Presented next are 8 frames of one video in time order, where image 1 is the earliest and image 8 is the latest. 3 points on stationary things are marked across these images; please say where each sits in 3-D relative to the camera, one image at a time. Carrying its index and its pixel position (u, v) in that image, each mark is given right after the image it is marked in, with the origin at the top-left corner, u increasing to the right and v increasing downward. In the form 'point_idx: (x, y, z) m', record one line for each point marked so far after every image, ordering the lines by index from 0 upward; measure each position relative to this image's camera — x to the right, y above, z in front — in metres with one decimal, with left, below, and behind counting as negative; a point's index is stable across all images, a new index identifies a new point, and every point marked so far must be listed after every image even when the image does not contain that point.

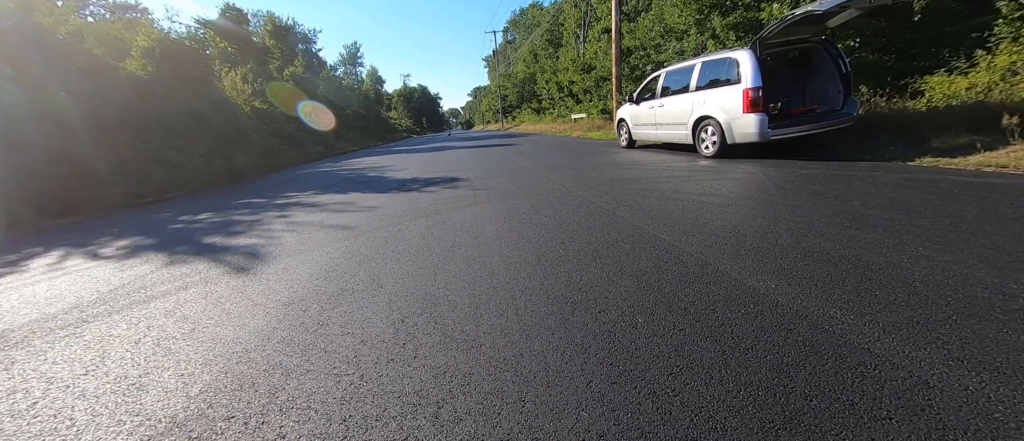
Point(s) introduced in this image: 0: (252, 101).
0: (-12.1, +5.6, +16.7) m
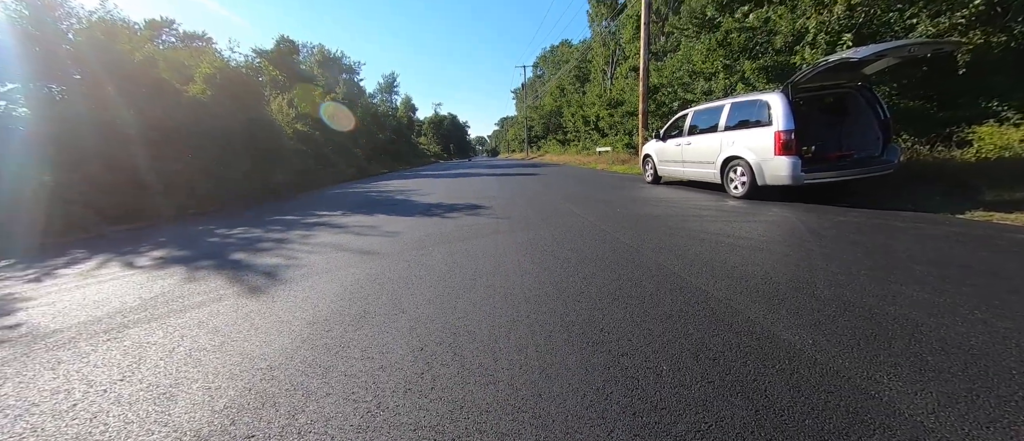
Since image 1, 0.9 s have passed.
0: (-10.8, +4.9, +17.8) m
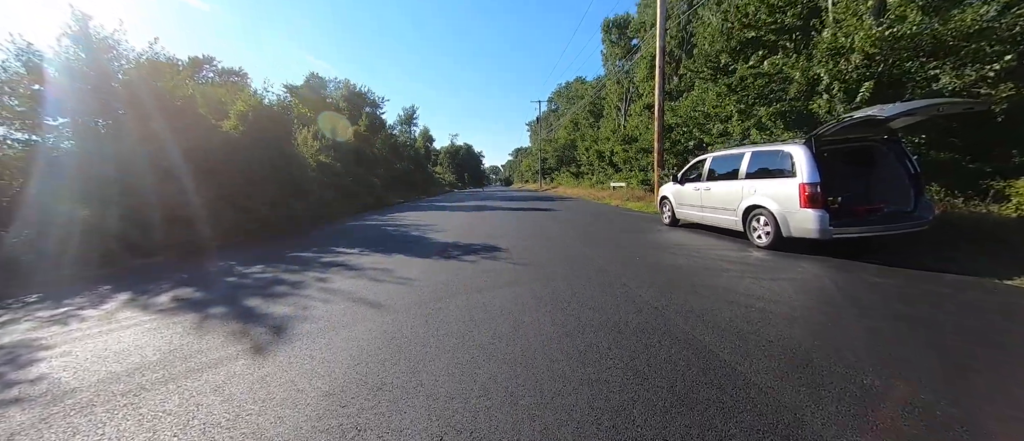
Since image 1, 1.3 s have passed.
0: (-10.0, +3.4, +18.4) m
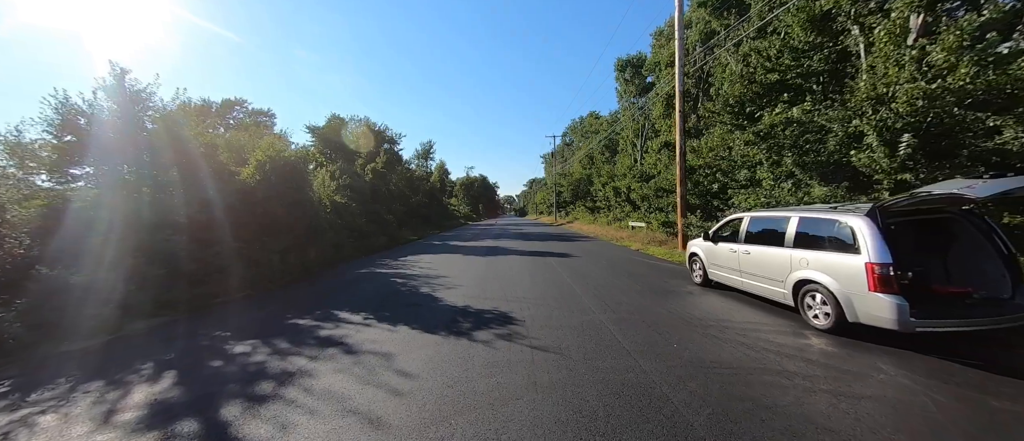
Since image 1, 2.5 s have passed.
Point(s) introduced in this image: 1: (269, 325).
0: (-9.3, +1.3, +18.5) m
1: (-4.3, -1.8, +6.3) m
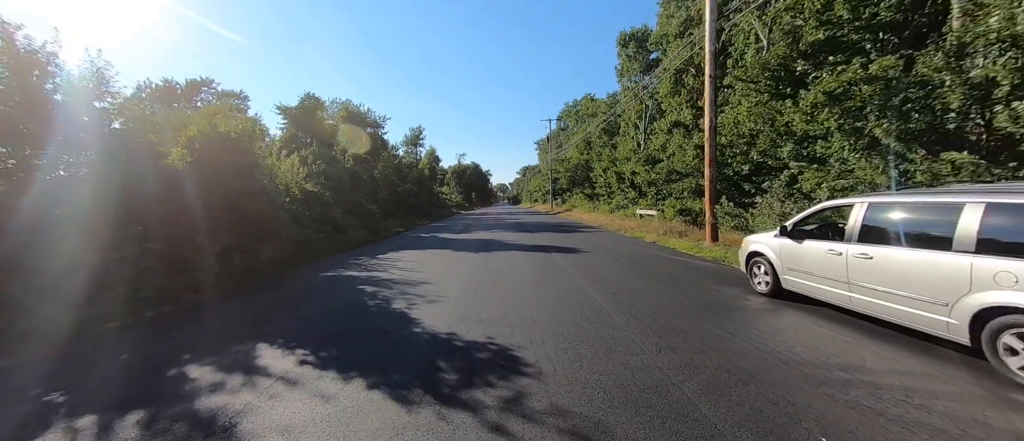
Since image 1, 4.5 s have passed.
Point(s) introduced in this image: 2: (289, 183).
0: (-9.5, +1.7, +16.2) m
1: (-4.2, -1.8, +4.2) m
2: (-9.2, +1.5, +14.7) m
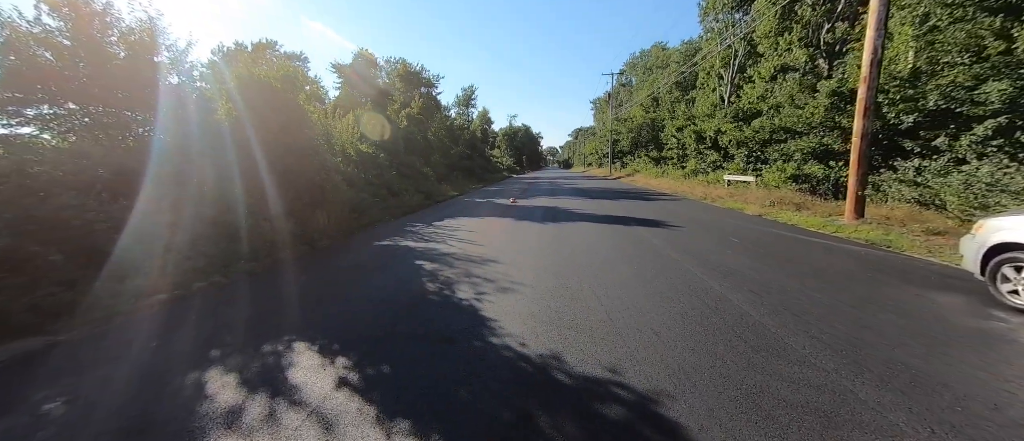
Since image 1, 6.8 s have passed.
0: (-6.7, +3.3, +15.4) m
1: (-3.2, -1.5, +3.3) m
2: (-6.6, +3.0, +14.0) m
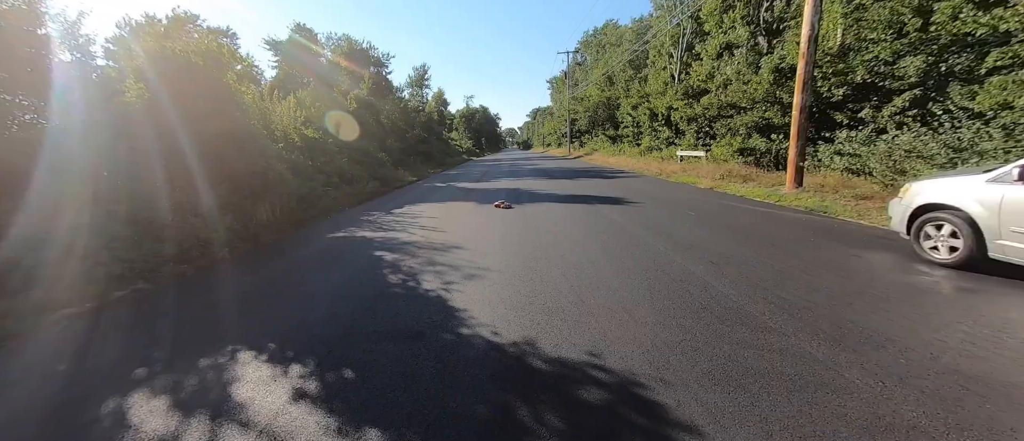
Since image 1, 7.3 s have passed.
0: (-8.4, +3.7, +14.3) m
1: (-3.4, -1.5, +2.8) m
2: (-8.2, +3.3, +12.9) m
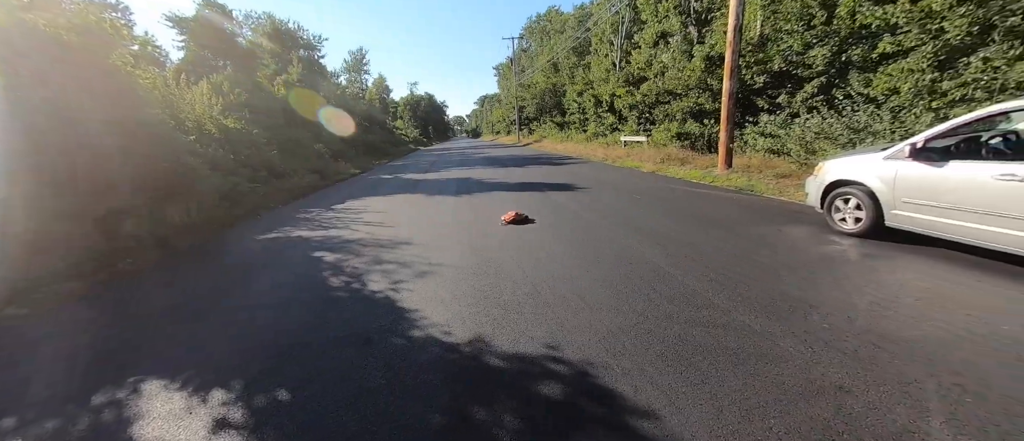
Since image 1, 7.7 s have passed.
0: (-10.4, +3.7, +12.8) m
1: (-3.7, -1.6, +2.3) m
2: (-10.0, +3.3, +11.4) m
